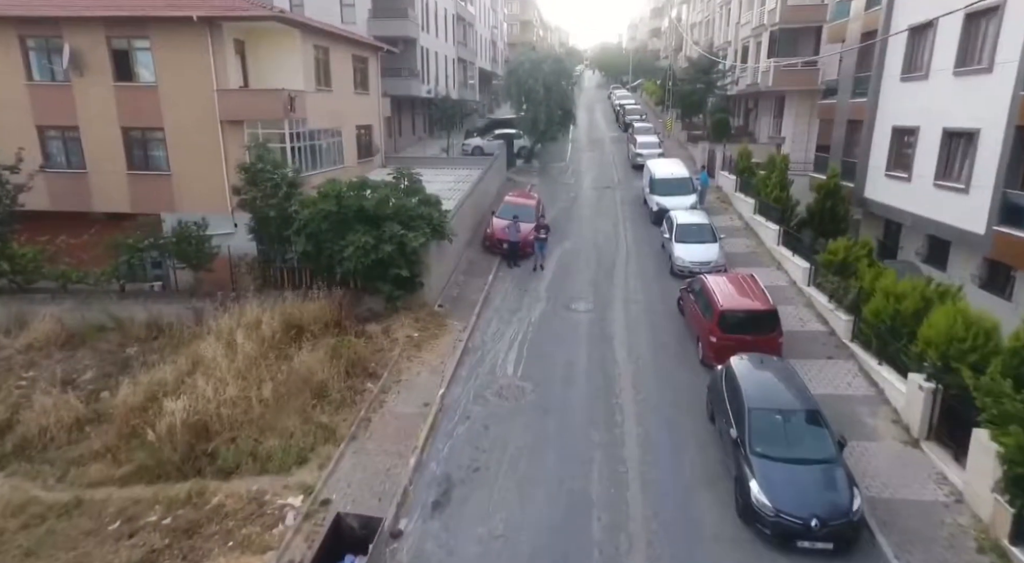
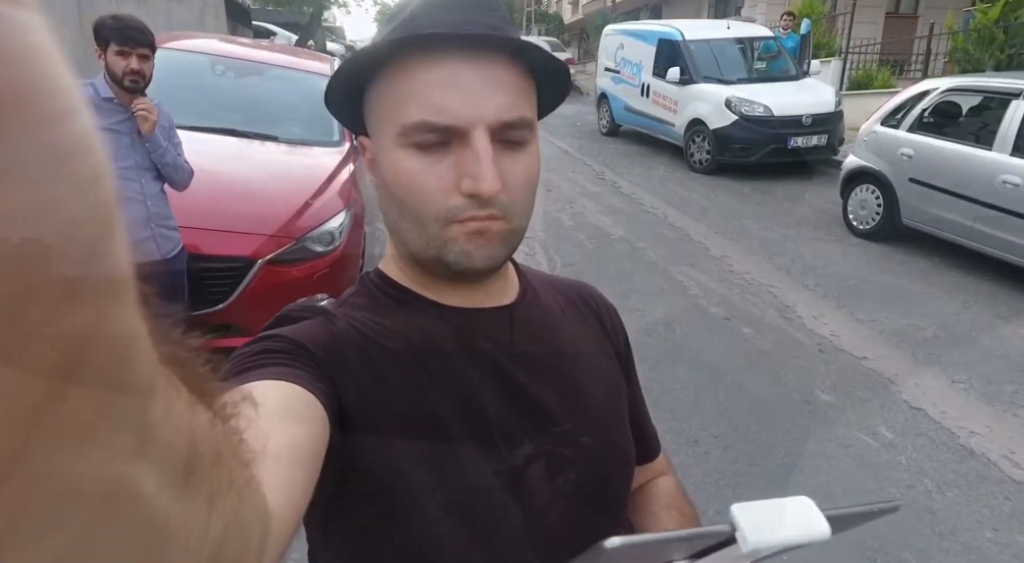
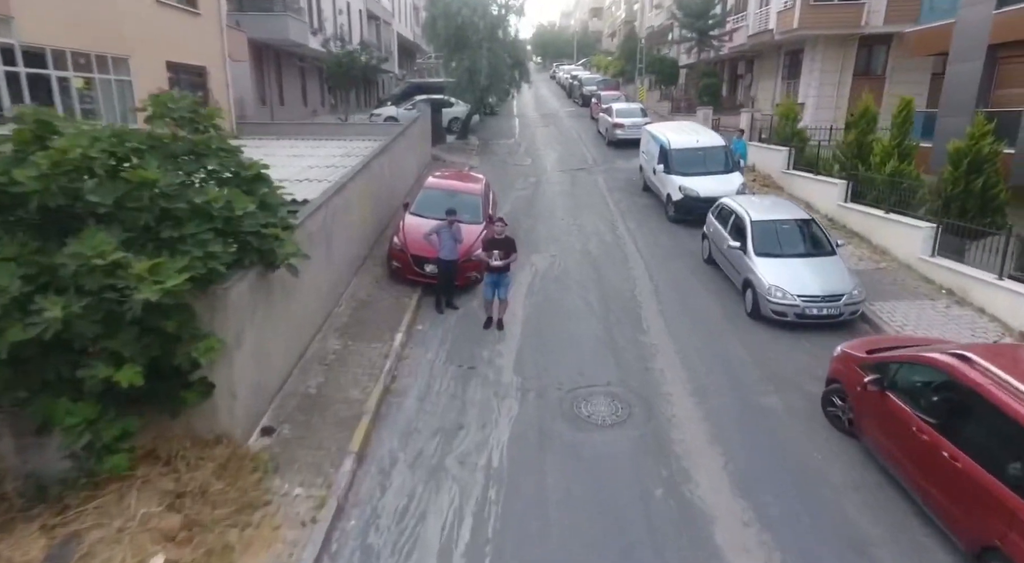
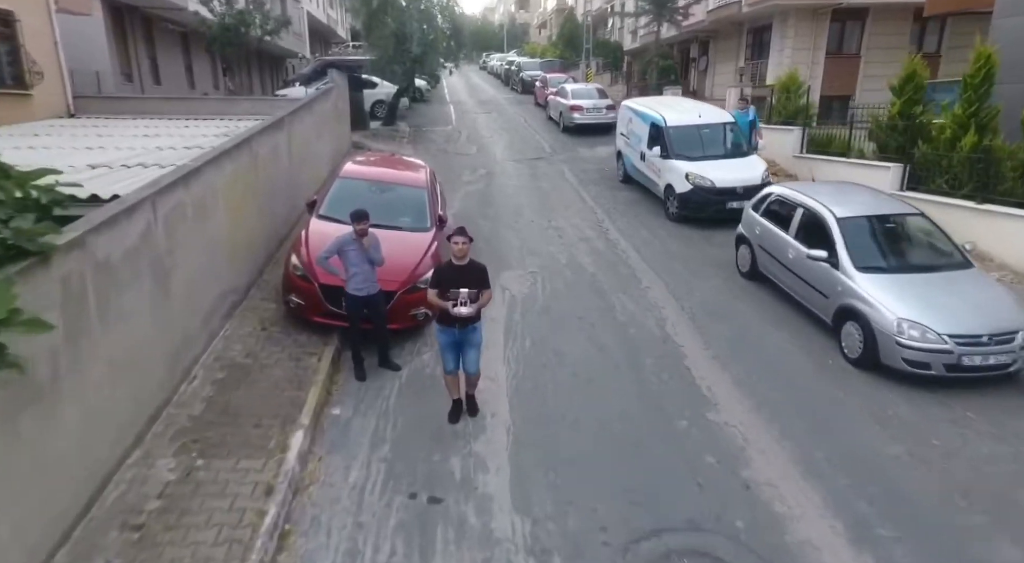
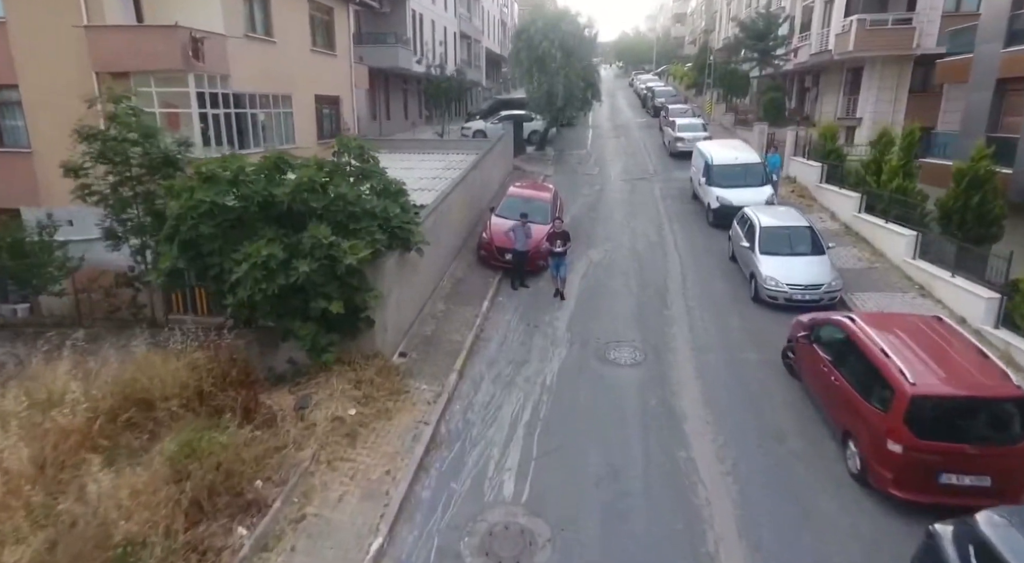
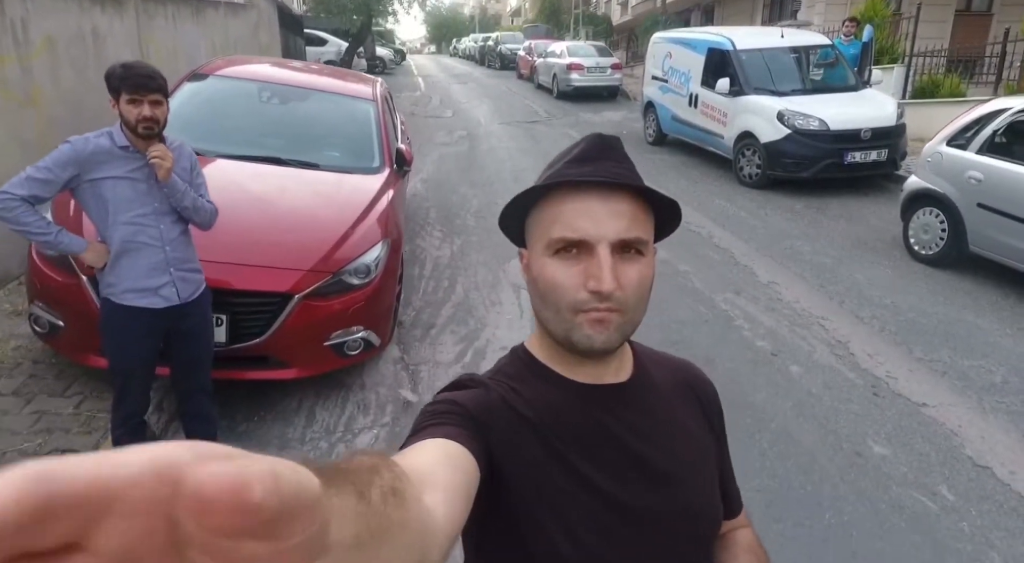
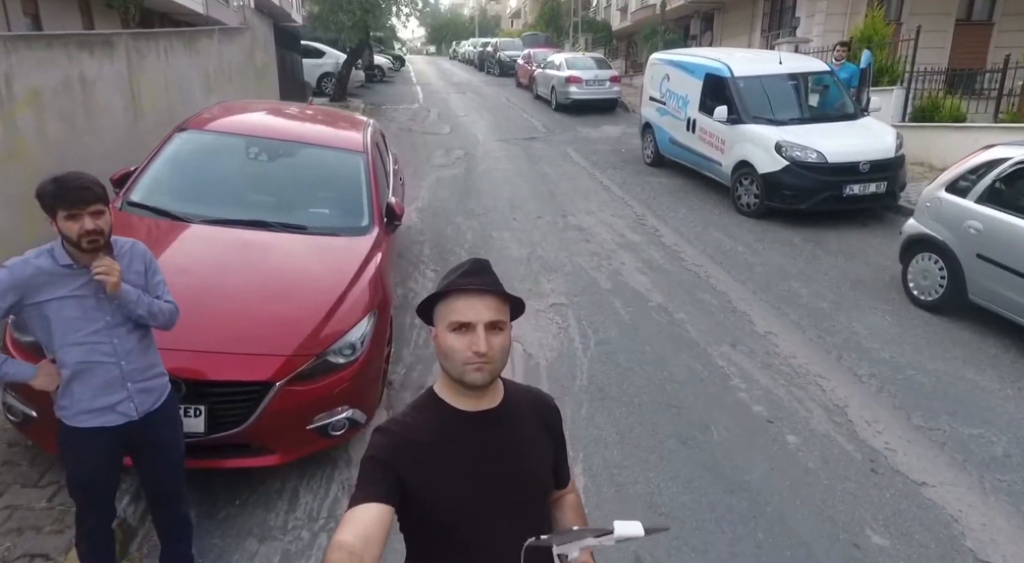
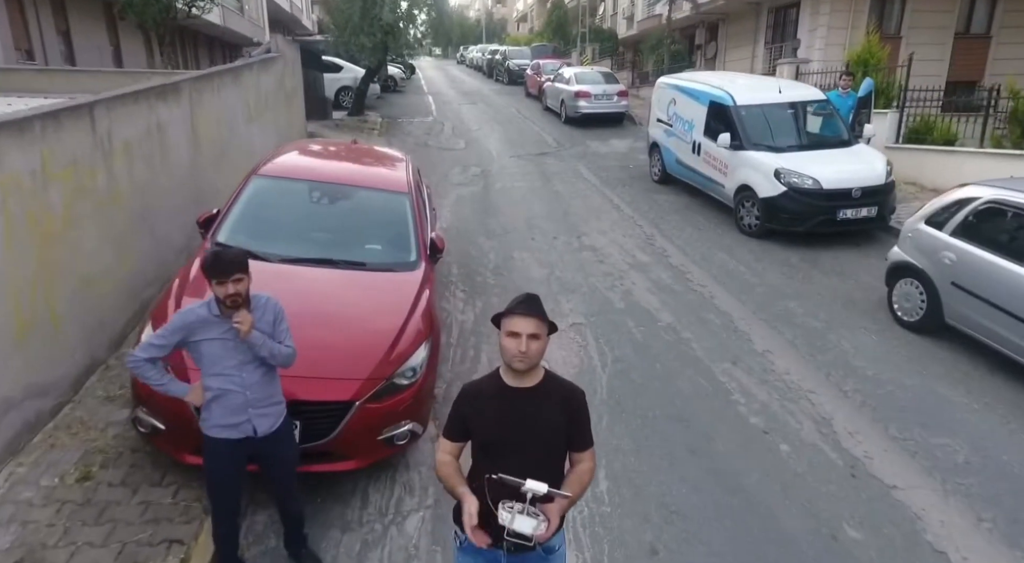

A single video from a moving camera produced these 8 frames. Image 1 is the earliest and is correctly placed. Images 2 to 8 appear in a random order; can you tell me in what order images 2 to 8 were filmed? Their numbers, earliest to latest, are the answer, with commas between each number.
5, 3, 4, 8, 7, 6, 2
